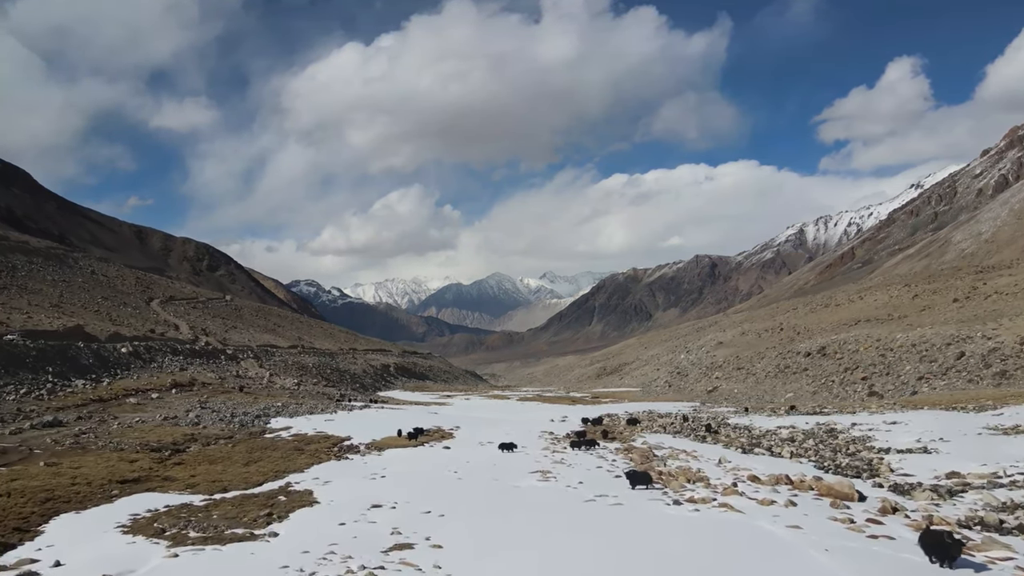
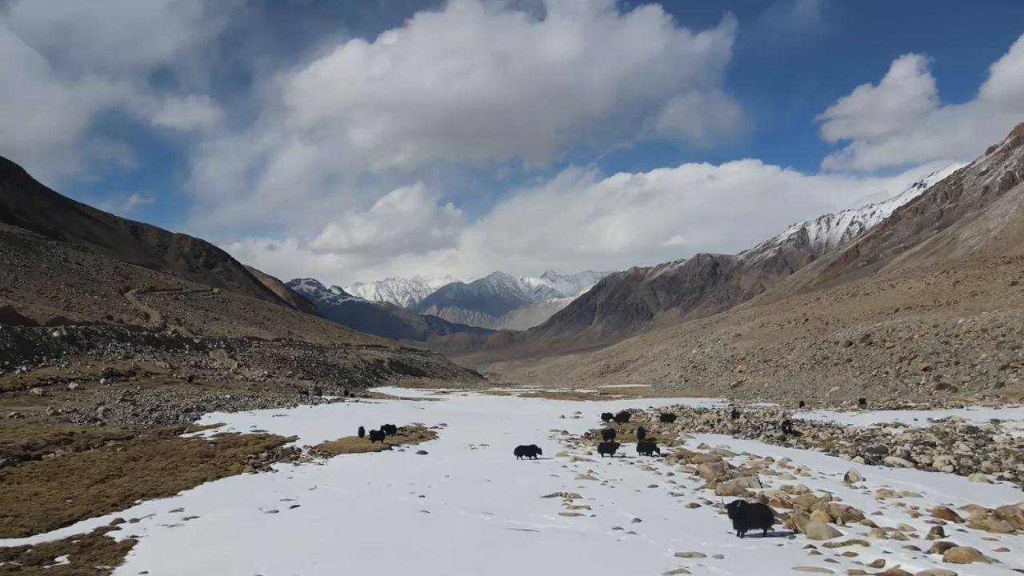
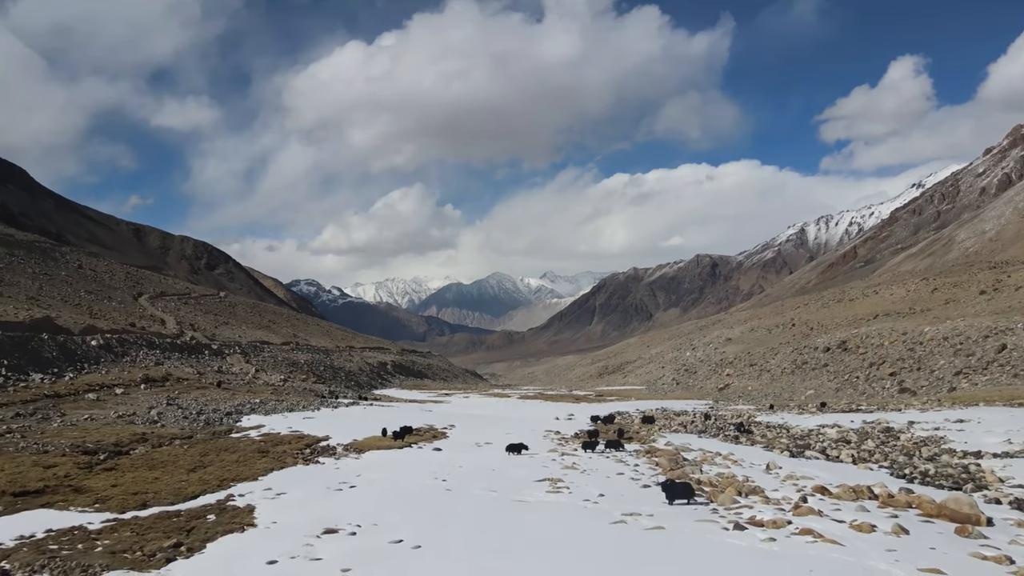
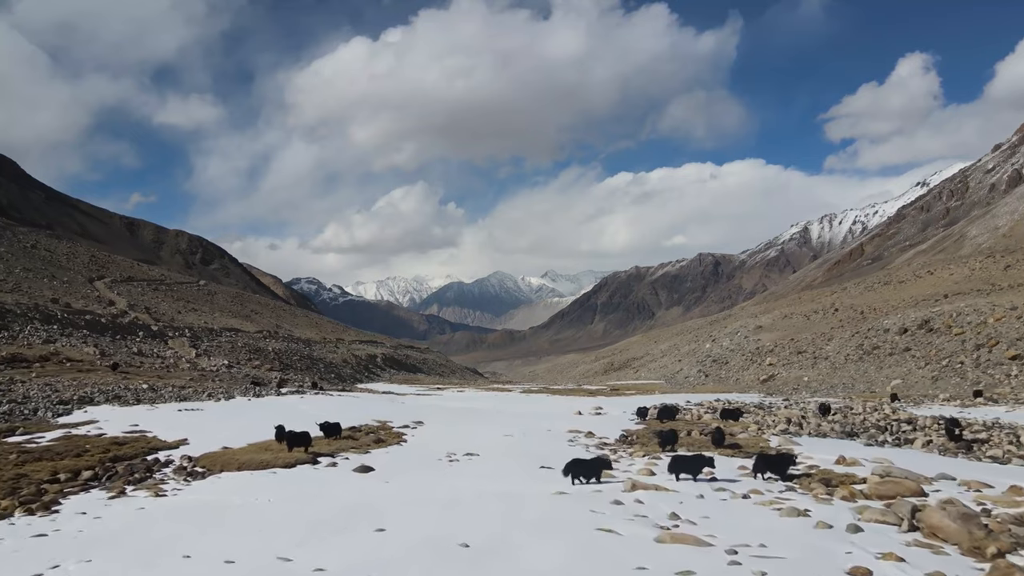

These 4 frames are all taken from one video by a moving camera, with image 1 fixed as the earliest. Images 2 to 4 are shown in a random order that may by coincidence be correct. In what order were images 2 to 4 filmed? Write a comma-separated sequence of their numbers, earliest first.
3, 2, 4
